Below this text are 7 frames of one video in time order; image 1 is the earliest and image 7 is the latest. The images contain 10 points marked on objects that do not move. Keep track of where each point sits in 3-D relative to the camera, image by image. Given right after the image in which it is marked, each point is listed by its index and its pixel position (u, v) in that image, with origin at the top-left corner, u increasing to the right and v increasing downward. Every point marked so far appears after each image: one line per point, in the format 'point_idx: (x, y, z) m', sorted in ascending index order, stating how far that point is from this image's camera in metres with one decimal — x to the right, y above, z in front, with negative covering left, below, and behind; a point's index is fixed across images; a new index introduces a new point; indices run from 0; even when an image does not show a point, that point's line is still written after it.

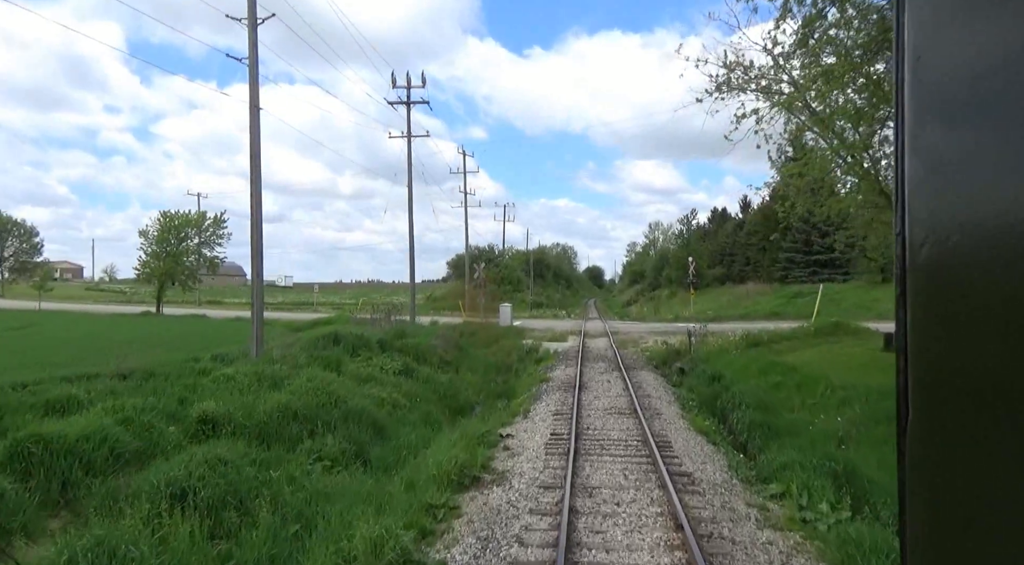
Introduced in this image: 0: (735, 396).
0: (+5.0, -2.5, +15.9) m
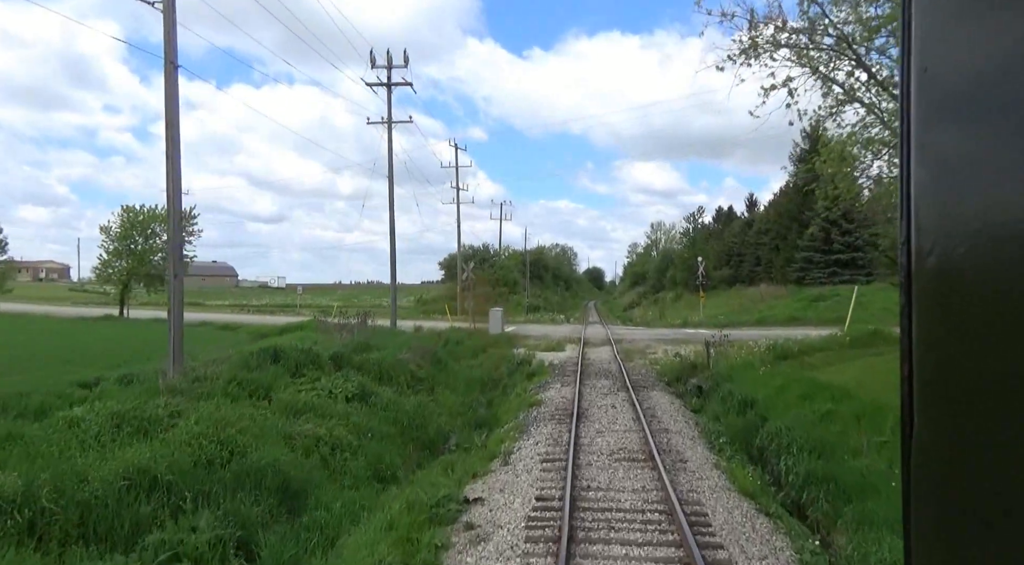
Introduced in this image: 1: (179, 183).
0: (+4.6, -2.5, +12.3) m
1: (-6.6, +2.0, +14.3) m
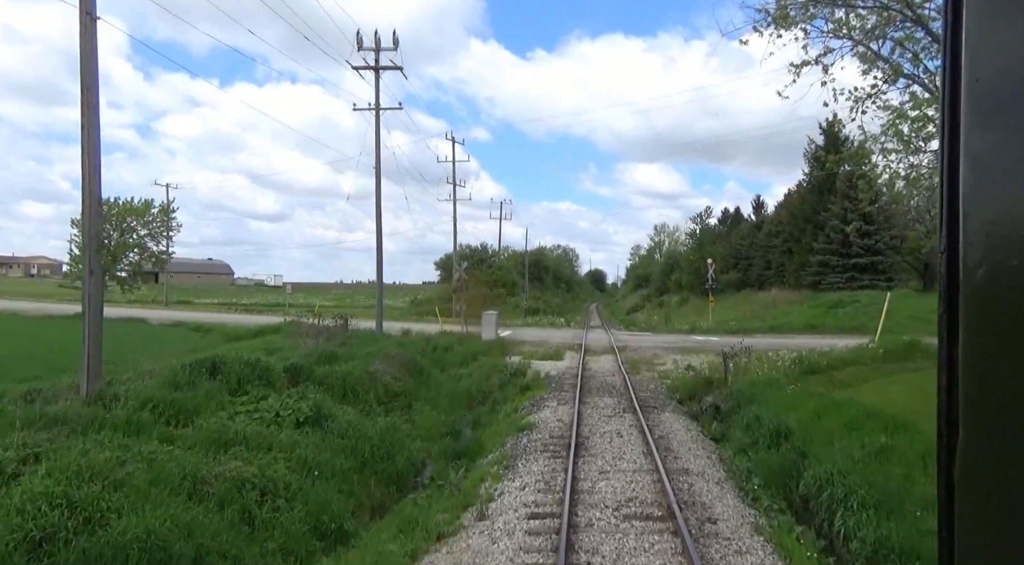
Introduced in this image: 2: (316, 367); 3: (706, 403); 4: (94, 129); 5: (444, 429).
0: (+4.3, -2.6, +9.7) m
1: (-6.8, +2.0, +11.8) m
2: (-4.0, -1.7, +14.8) m
3: (+4.6, -2.9, +17.0) m
4: (-6.9, +2.5, +11.9) m
5: (-1.4, -3.1, +15.2) m
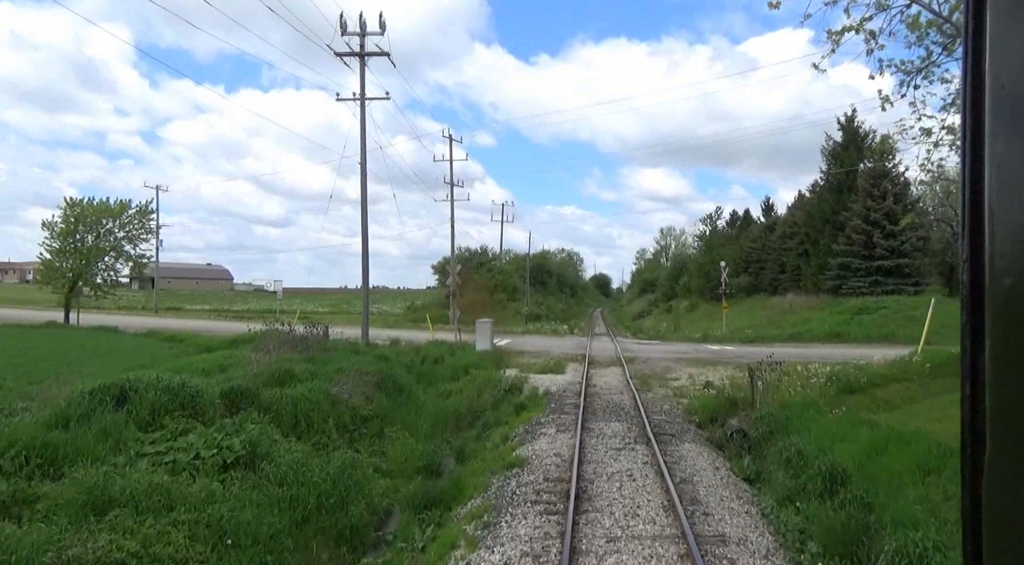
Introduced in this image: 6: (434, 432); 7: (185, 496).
0: (+4.1, -2.7, +7.2) m
1: (-7.1, +1.9, +9.4) m
2: (-4.2, -1.8, +12.3) m
3: (+4.4, -3.0, +14.5) m
4: (-7.1, +2.5, +9.4) m
5: (-1.6, -3.2, +12.7) m
6: (-1.7, -3.2, +15.2) m
7: (-3.7, -2.4, +8.1) m
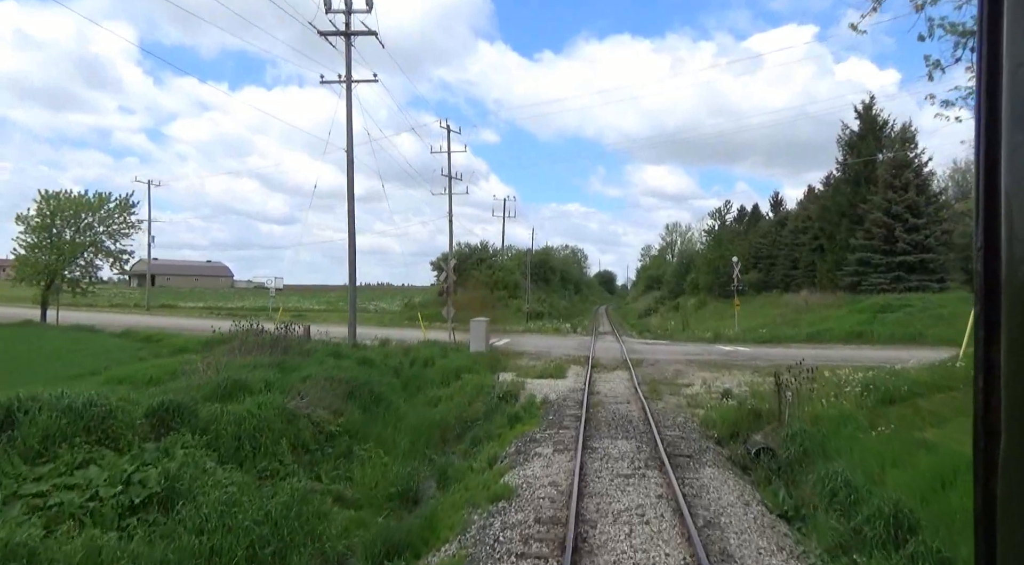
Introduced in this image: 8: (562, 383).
0: (+3.9, -2.6, +5.2) m
1: (-7.3, +2.0, +7.4) m
2: (-4.4, -1.8, +10.3) m
3: (+4.3, -2.9, +12.5) m
4: (-7.3, +2.5, +7.5) m
5: (-1.8, -3.1, +10.8) m
6: (-1.8, -3.1, +13.3) m
7: (-3.9, -2.3, +6.1) m
8: (+1.4, -2.8, +19.7) m
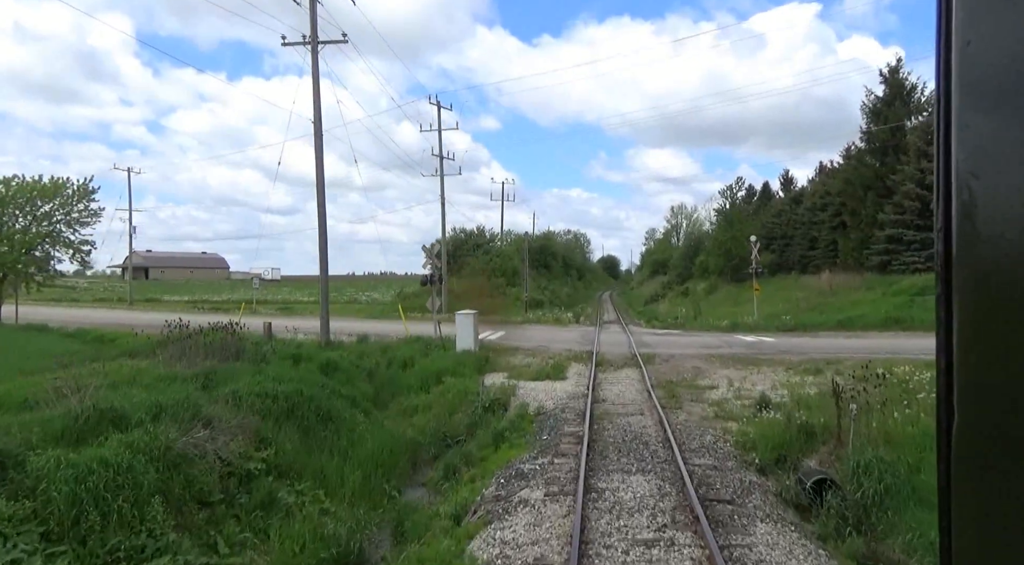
0: (+3.6, -2.5, +2.1) m
1: (-7.6, +2.0, +4.3) m
2: (-4.7, -1.7, +7.3) m
3: (+4.0, -2.7, +9.4) m
4: (-7.7, +2.5, +4.4) m
5: (-2.1, -3.0, +7.7) m
6: (-2.1, -2.9, +10.2) m
7: (-4.2, -2.3, +3.0) m
8: (+1.1, -2.4, +16.7) m
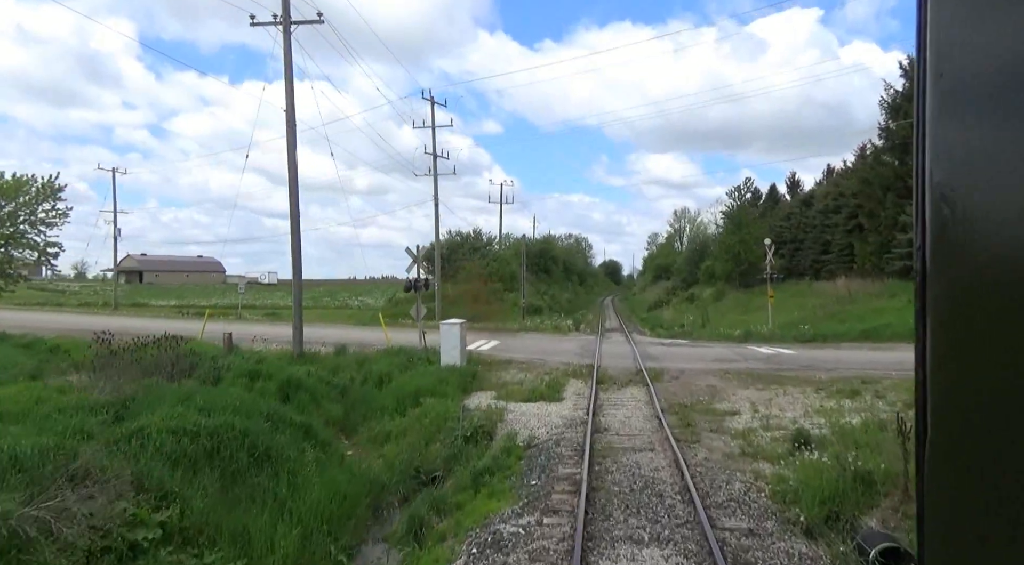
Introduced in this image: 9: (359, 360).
0: (+3.3, -2.5, -0.2) m
1: (-7.9, +1.9, +2.1) m
2: (-5.0, -1.8, +5.0) m
3: (+3.7, -2.8, +7.1) m
4: (-8.0, +2.4, +2.1) m
5: (-2.4, -3.1, +5.4) m
6: (-2.3, -3.0, +7.9) m
7: (-4.5, -2.4, +0.8) m
8: (+0.9, -2.6, +14.4) m
9: (-4.2, -2.1, +19.8) m
